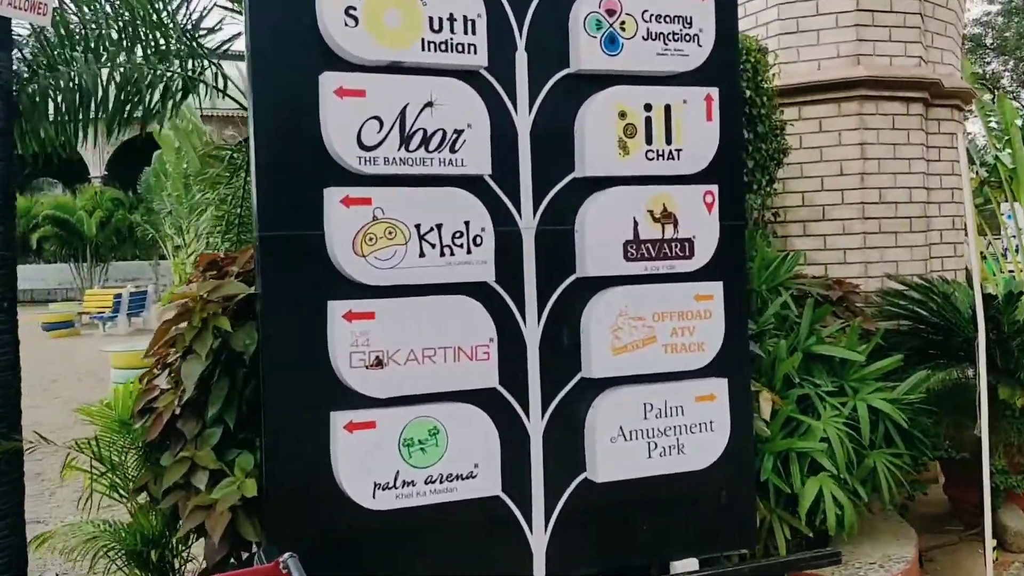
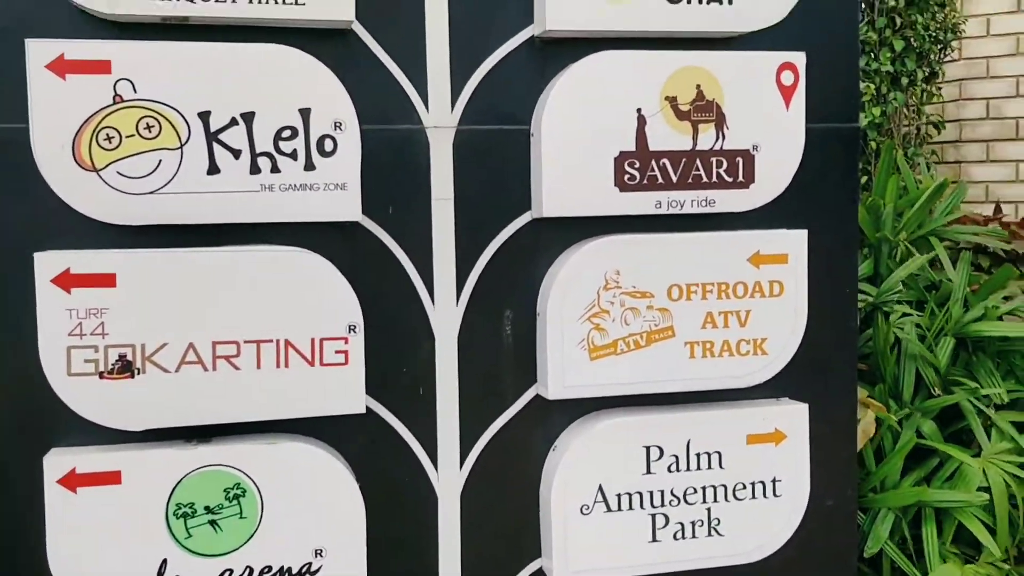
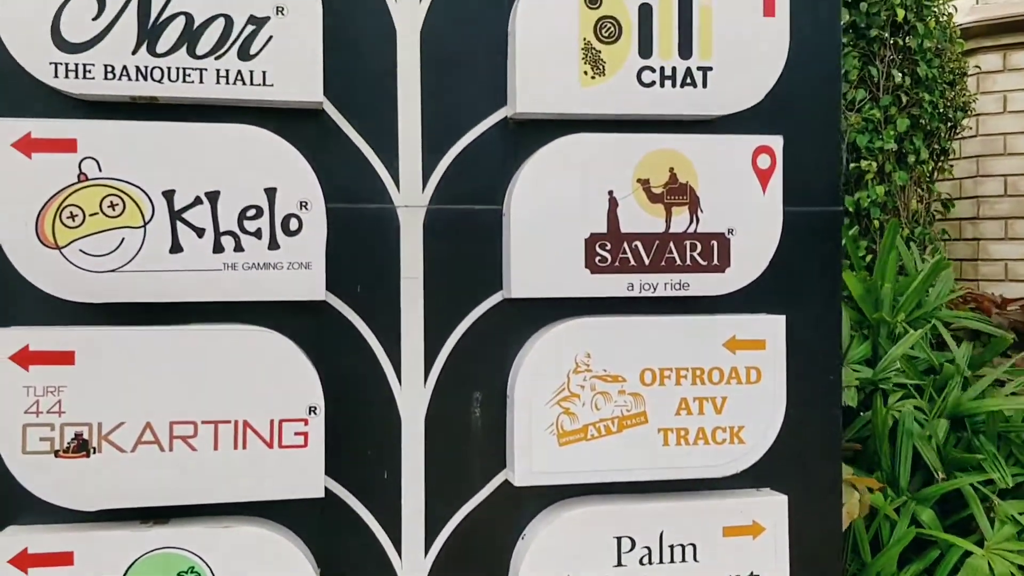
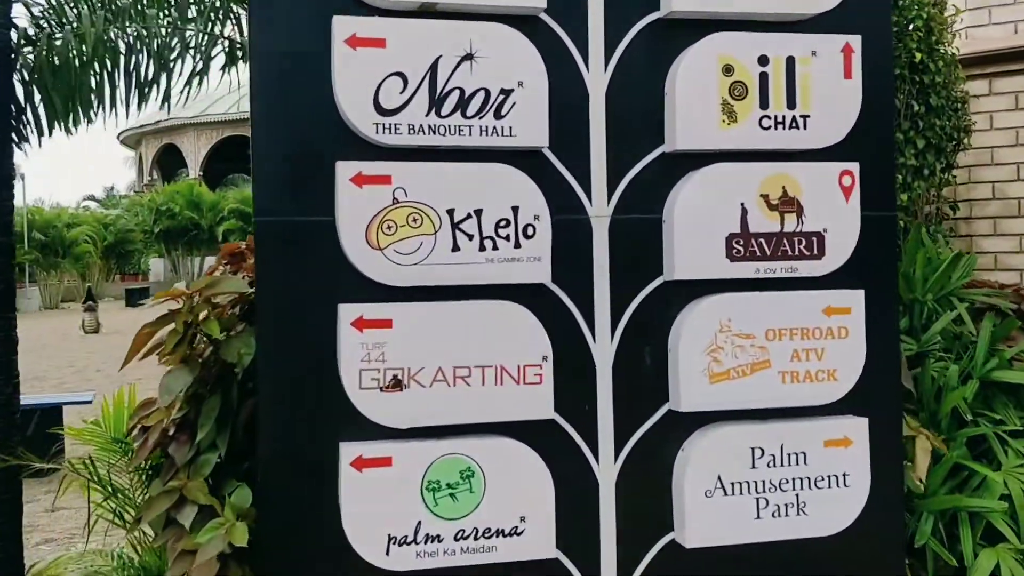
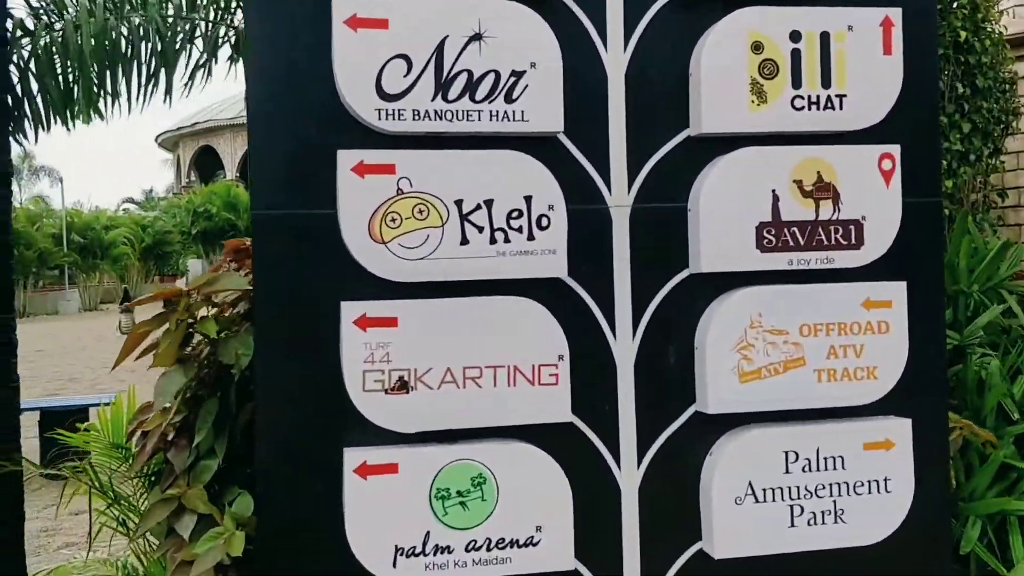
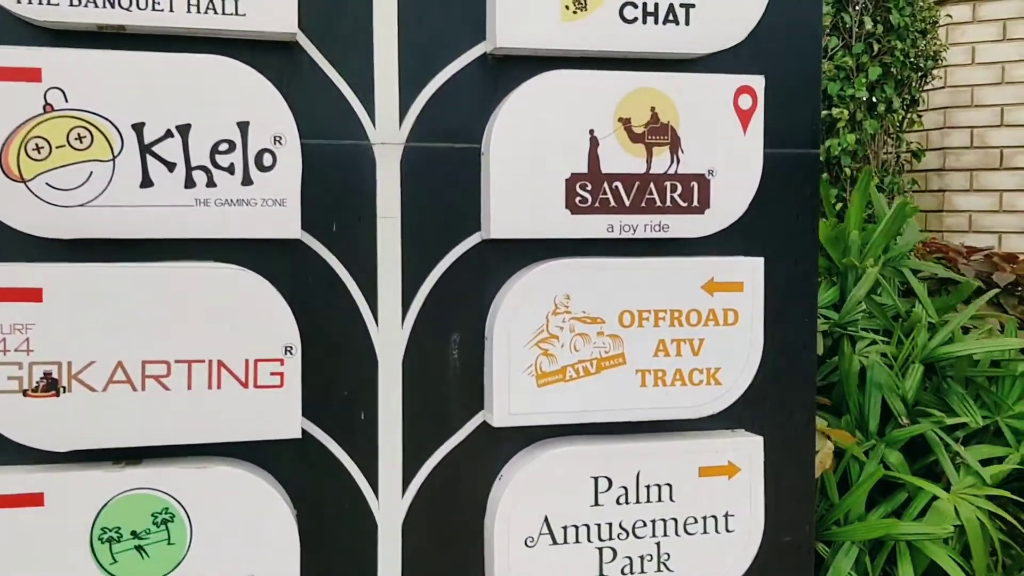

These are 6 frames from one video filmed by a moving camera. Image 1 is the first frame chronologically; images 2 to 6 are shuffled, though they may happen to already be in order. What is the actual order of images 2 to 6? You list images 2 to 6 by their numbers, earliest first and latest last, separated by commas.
4, 5, 2, 6, 3
